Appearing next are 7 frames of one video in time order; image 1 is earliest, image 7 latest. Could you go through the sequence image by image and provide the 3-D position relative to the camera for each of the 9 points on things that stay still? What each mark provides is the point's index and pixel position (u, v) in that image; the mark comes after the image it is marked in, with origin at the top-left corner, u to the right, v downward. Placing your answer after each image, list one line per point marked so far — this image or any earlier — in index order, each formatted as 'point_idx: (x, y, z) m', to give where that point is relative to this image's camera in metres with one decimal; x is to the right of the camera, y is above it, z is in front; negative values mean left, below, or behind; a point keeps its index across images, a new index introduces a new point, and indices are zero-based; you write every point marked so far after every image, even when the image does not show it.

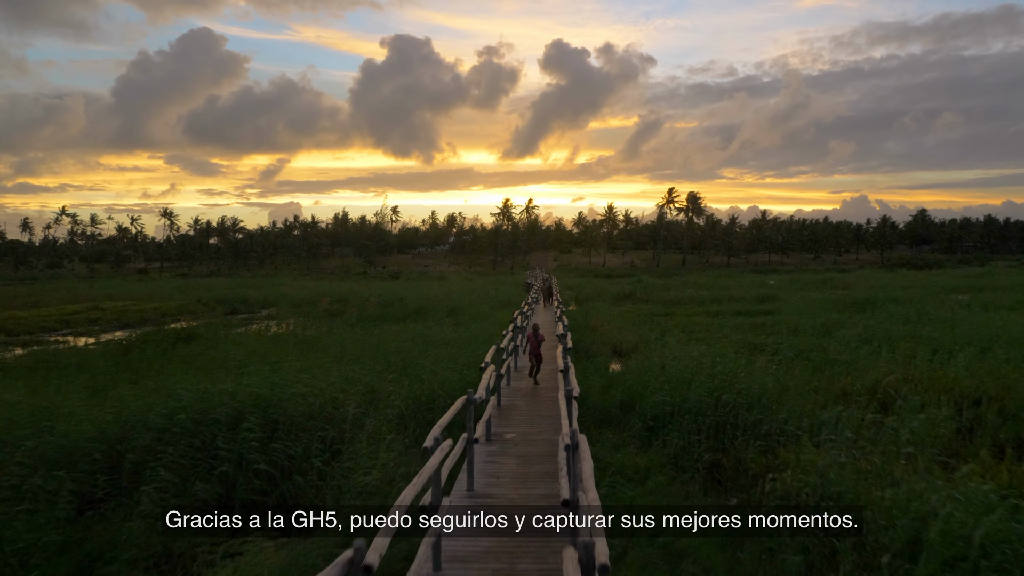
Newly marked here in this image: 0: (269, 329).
0: (-5.8, -0.9, +17.1) m
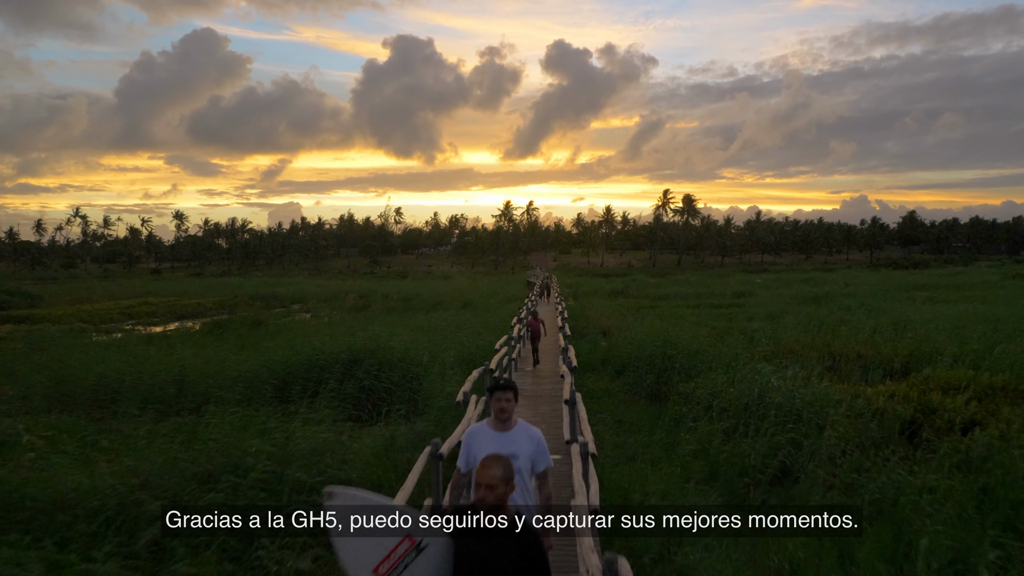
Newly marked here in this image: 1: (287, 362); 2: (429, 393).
0: (-5.6, -0.8, +20.4) m
1: (-2.6, -0.9, +8.9) m
2: (-0.8, -1.0, +8.1) m
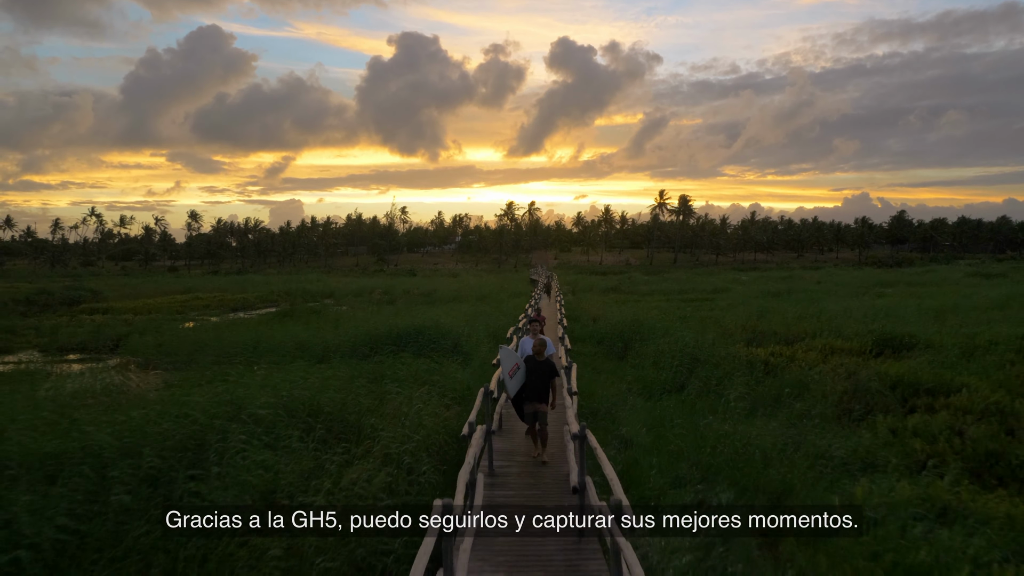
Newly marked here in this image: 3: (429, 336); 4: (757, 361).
0: (-5.3, -0.7, +24.6) m
1: (-2.4, -0.8, +13.2) m
2: (-0.5, -1.0, +12.3) m
3: (-1.4, -0.8, +13.0) m
4: (+3.5, -1.1, +11.0) m
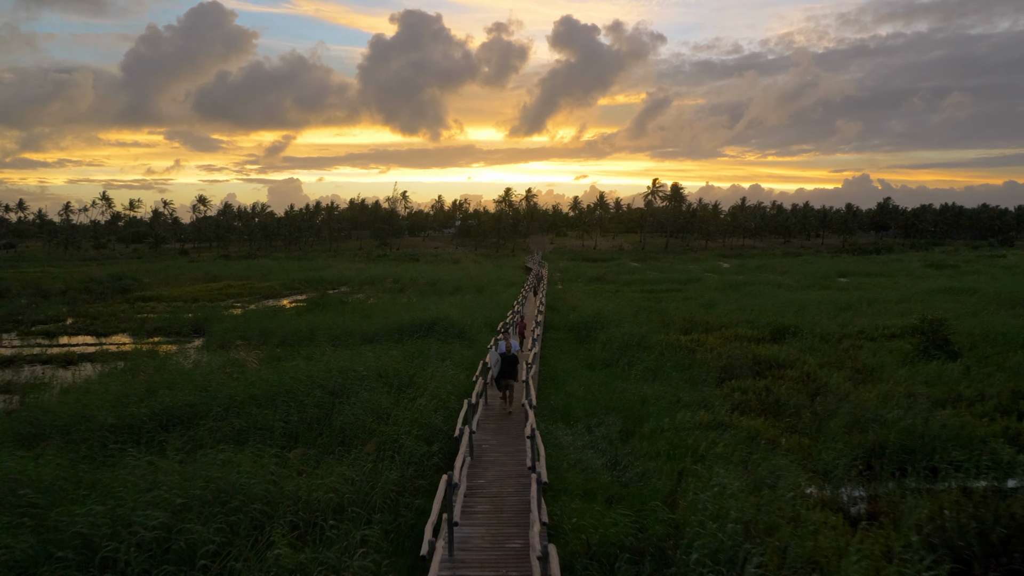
0: (-5.6, -0.4, +29.1) m
1: (-2.6, -0.9, +17.7) m
2: (-0.7, -1.0, +16.8) m
3: (-1.6, -0.8, +17.5) m
4: (+3.3, -1.2, +15.5) m
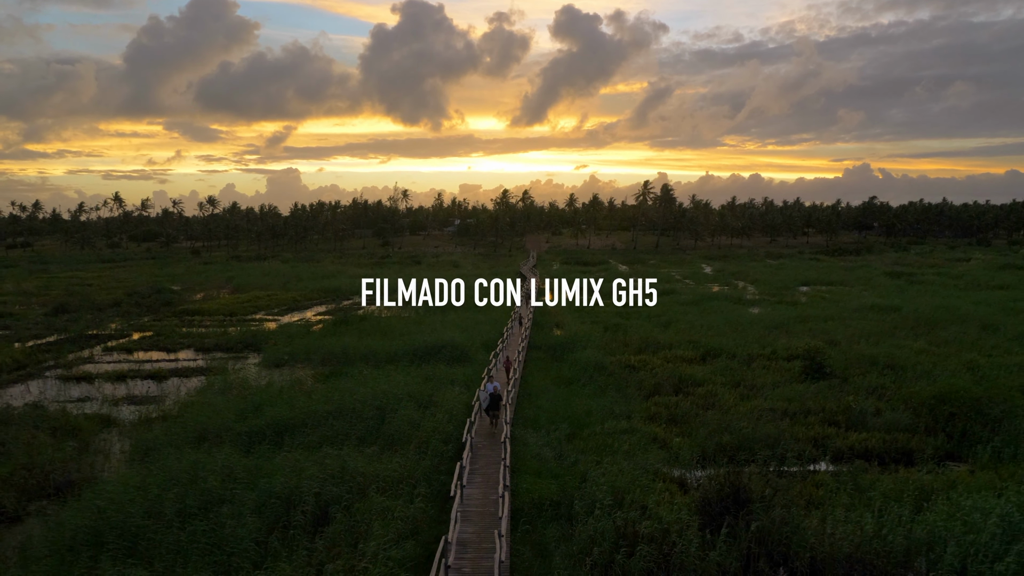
0: (-5.8, -1.2, +34.0) m
1: (-2.9, -1.7, +22.6) m
2: (-1.0, -1.9, +21.8) m
3: (-1.9, -1.7, +22.5) m
4: (+3.1, -2.1, +20.4) m
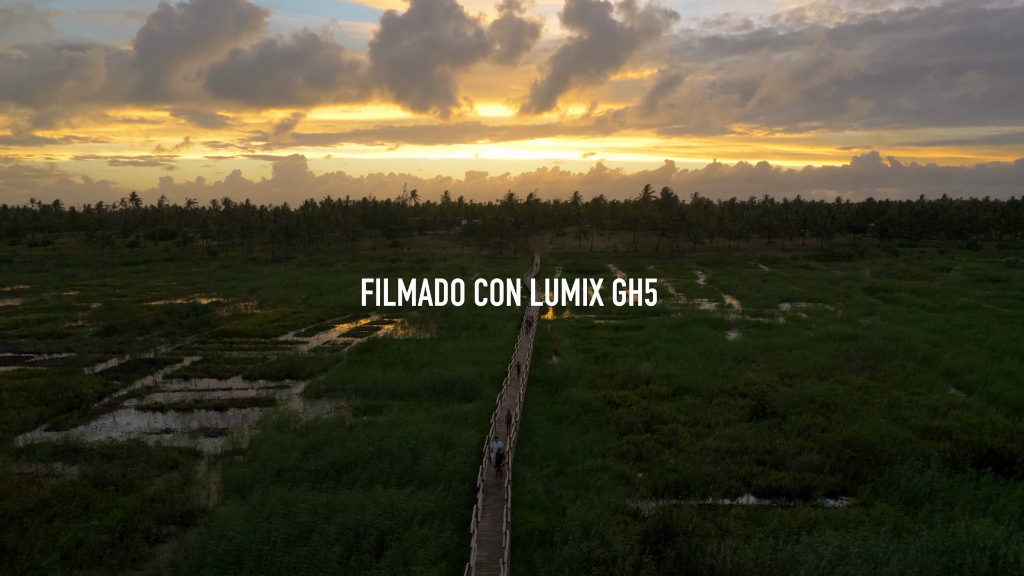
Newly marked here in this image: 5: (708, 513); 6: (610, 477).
0: (-5.7, -2.5, +38.4) m
1: (-2.8, -3.2, +26.9) m
2: (-0.9, -3.4, +26.1) m
3: (-1.8, -3.2, +26.8) m
4: (+3.1, -3.6, +24.7) m
5: (+3.9, -4.5, +15.6) m
6: (+2.2, -4.3, +17.9) m
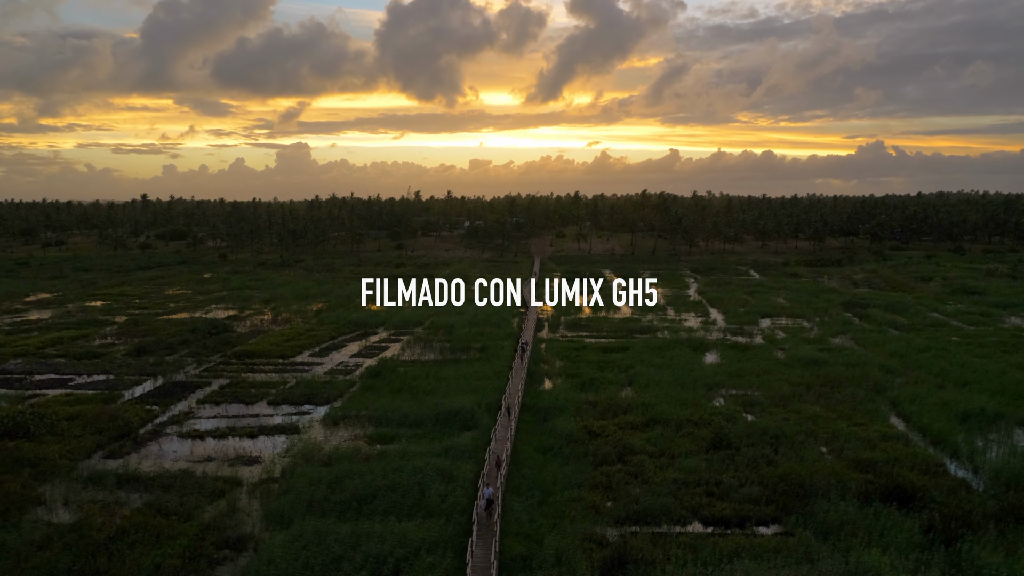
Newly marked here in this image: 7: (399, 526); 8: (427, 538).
0: (-5.9, -3.9, +42.1) m
1: (-3.0, -4.9, +30.7) m
2: (-1.2, -5.1, +29.8) m
3: (-2.0, -4.8, +30.6) m
4: (+2.9, -5.3, +28.5) m
5: (+3.6, -6.3, +19.3) m
6: (+2.0, -6.1, +21.7) m
7: (-2.8, -6.0, +19.6) m
8: (-2.1, -6.1, +19.0) m
